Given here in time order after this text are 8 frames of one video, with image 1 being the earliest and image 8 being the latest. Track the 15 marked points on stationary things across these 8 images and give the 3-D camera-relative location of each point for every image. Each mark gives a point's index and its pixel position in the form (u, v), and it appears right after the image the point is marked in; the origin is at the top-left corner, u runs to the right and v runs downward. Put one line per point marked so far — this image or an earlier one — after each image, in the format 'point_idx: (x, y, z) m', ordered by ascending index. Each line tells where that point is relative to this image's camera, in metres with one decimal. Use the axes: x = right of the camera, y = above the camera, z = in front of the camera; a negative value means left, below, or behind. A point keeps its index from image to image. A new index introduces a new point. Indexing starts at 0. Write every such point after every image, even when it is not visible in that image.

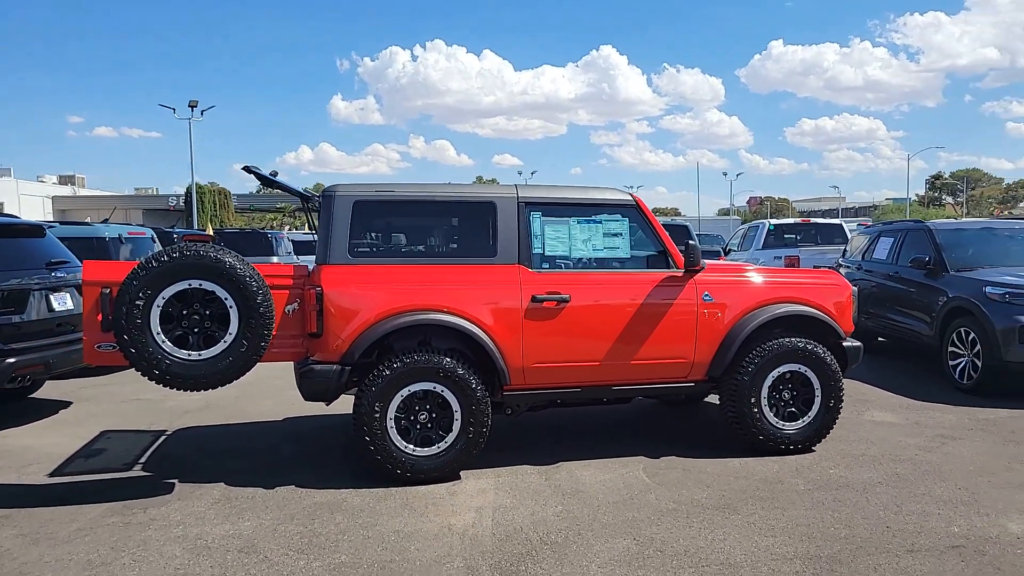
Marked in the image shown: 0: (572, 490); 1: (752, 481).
0: (+0.4, -1.3, +4.8) m
1: (+1.7, -1.3, +5.0) m
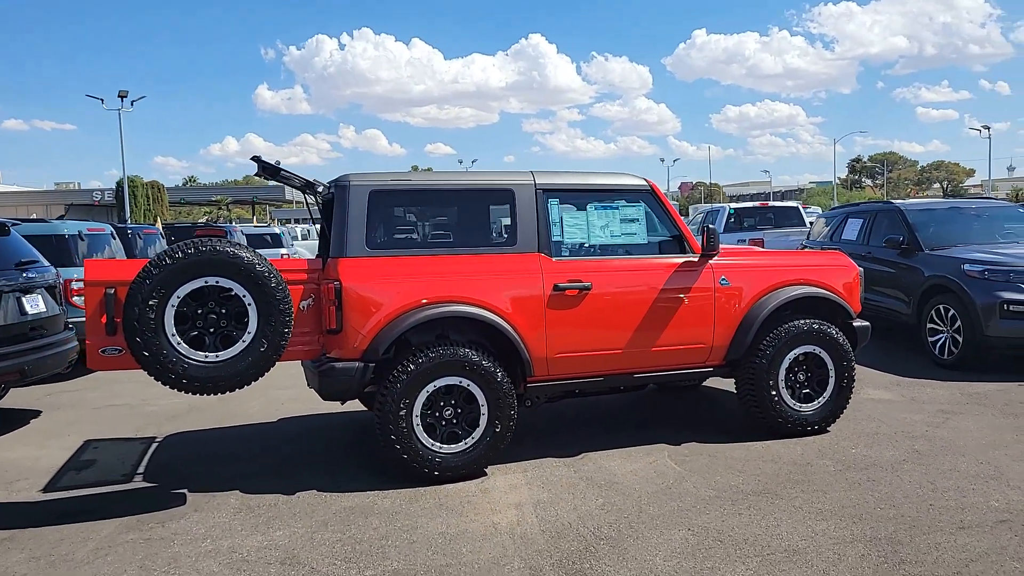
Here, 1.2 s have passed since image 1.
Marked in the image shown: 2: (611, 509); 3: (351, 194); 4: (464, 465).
0: (+0.6, -1.3, +4.7) m
1: (+1.8, -1.2, +5.0) m
2: (+0.6, -1.3, +4.2) m
3: (-1.1, +0.6, +4.9) m
4: (-0.3, -1.2, +4.8) m
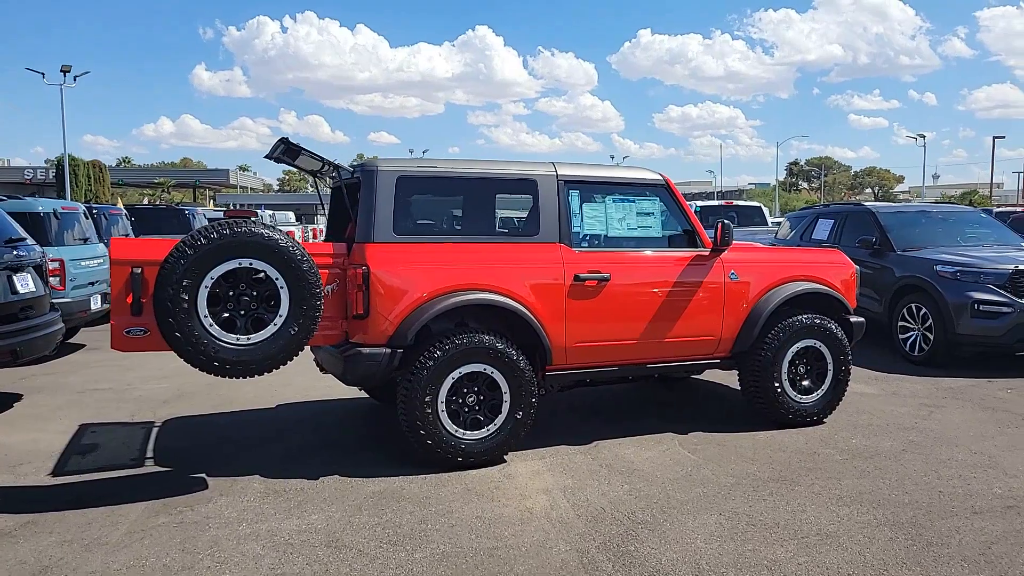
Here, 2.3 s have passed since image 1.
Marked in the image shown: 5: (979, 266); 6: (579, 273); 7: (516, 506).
0: (+0.8, -1.2, +4.8) m
1: (+2.0, -1.2, +5.2) m
2: (+0.8, -1.2, +4.4) m
3: (-0.9, +0.7, +4.8) m
4: (-0.2, -1.1, +4.8) m
5: (+5.5, +0.3, +8.5) m
6: (+0.5, +0.1, +5.1) m
7: (0.0, -1.3, +4.2) m
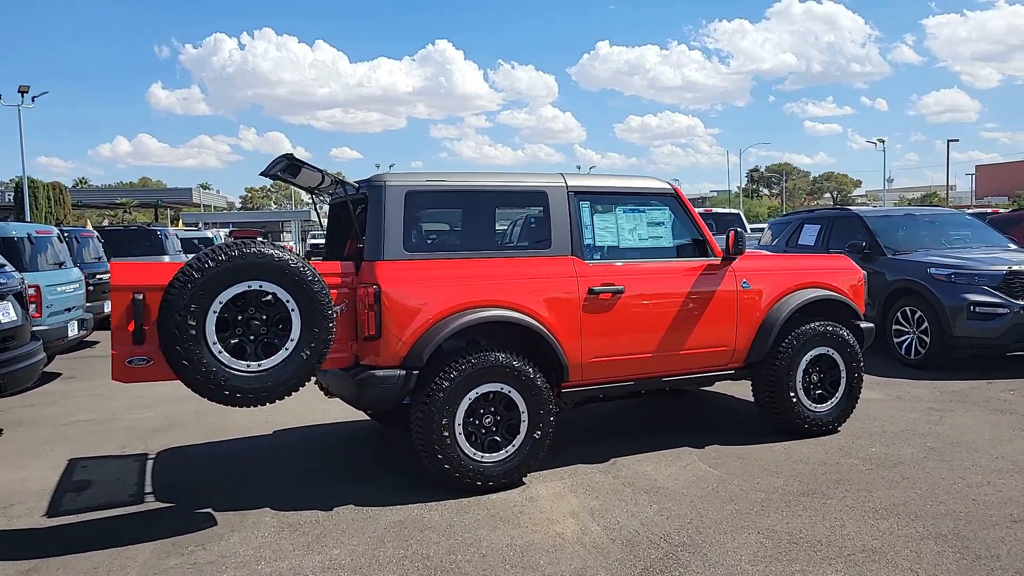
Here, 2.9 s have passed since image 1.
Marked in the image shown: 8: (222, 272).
0: (+0.9, -1.3, +4.7) m
1: (+2.1, -1.2, +5.1) m
2: (+0.9, -1.3, +4.2) m
3: (-0.8, +0.6, +4.7) m
4: (0.0, -1.2, +4.6) m
5: (+5.5, +0.2, +8.6) m
6: (+0.6, 0.0, +5.0) m
7: (+0.2, -1.4, +4.0) m
8: (-1.6, +0.1, +3.9) m
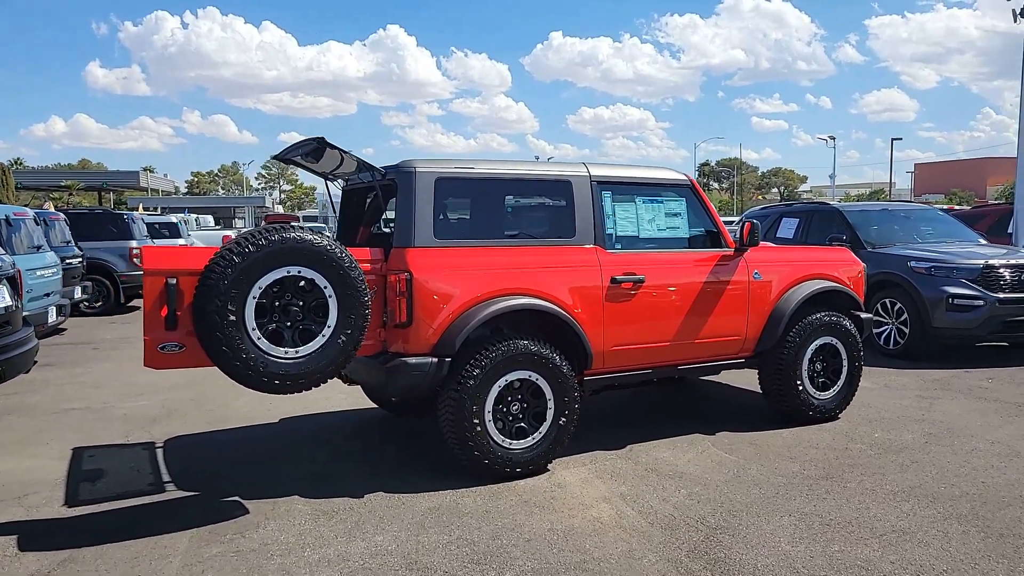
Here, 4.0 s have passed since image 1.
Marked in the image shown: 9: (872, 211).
0: (+1.1, -1.2, +4.8) m
1: (+2.2, -1.2, +5.2) m
2: (+1.1, -1.3, +4.3) m
3: (-0.6, +0.7, +4.6) m
4: (+0.1, -1.1, +4.7) m
5: (+5.4, +0.3, +8.9) m
6: (+0.7, +0.1, +5.1) m
7: (+0.4, -1.3, +4.1) m
8: (-1.3, +0.2, +3.8) m
9: (+5.5, +1.2, +11.1) m
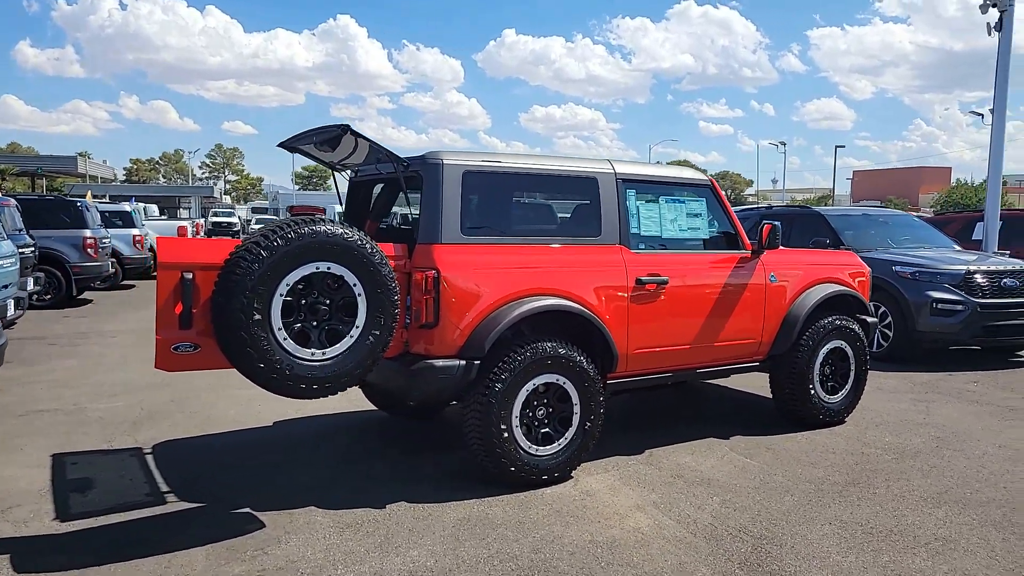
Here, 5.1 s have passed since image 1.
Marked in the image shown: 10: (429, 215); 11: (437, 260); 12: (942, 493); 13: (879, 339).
0: (+1.2, -1.2, +4.7) m
1: (+2.4, -1.2, +5.2) m
2: (+1.3, -1.3, +4.2) m
3: (-0.4, +0.7, +4.4) m
4: (+0.3, -1.1, +4.5) m
5: (+5.3, +0.3, +9.1) m
6: (+0.9, +0.1, +4.9) m
7: (+0.6, -1.3, +3.9) m
8: (-1.1, +0.2, +3.6) m
9: (+5.3, +1.1, +11.3) m
10: (-0.5, +0.4, +4.4) m
11: (-0.4, +0.2, +4.3) m
12: (+2.6, -1.3, +4.4) m
13: (+4.8, -0.7, +9.5) m
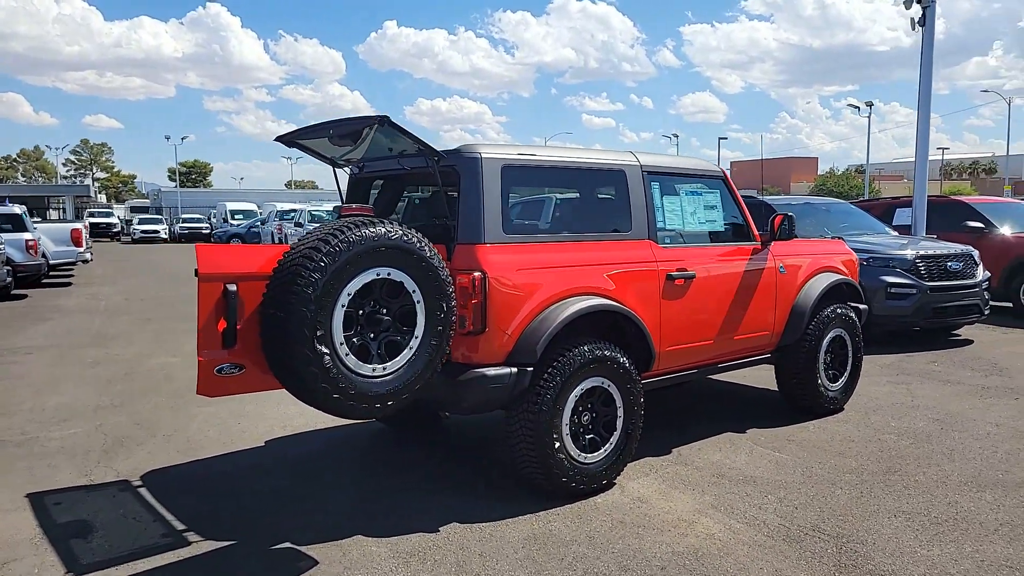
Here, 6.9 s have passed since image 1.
0: (+1.5, -1.2, +4.6) m
1: (+2.5, -1.1, +5.3) m
2: (+1.6, -1.2, +4.2) m
3: (-0.2, +0.7, +4.1) m
4: (+0.6, -1.1, +4.3) m
5: (+4.9, +0.5, +9.5) m
6: (+1.1, +0.1, +4.8) m
7: (+0.9, -1.3, +3.8) m
8: (-0.7, +0.1, +3.2) m
9: (+4.6, +1.3, +11.7) m
10: (-0.3, +0.4, +4.0) m
11: (-0.2, +0.1, +4.0) m
12: (+2.9, -1.2, +4.6) m
13: (+4.4, -0.5, +9.9) m
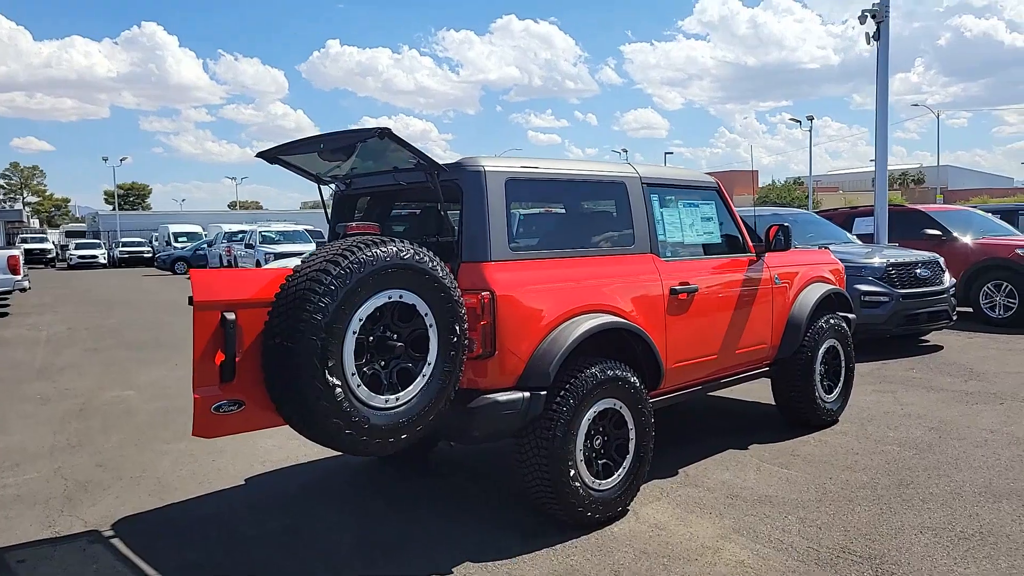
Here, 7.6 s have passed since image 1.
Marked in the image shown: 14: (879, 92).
0: (+1.5, -1.3, +4.5) m
1: (+2.5, -1.2, +5.2) m
2: (+1.7, -1.3, +4.0) m
3: (-0.2, +0.6, +3.9) m
4: (+0.6, -1.2, +4.1) m
5: (+4.6, +0.3, +9.6) m
6: (+1.0, 0.0, +4.6) m
7: (+1.0, -1.4, +3.6) m
8: (-0.6, 0.0, +2.9) m
9: (+4.1, +1.2, +11.7) m
10: (-0.2, +0.3, +3.8) m
11: (-0.1, 0.0, +3.7) m
12: (+2.9, -1.2, +4.5) m
13: (+4.1, -0.6, +9.9) m
14: (+6.3, +3.3, +12.4) m
